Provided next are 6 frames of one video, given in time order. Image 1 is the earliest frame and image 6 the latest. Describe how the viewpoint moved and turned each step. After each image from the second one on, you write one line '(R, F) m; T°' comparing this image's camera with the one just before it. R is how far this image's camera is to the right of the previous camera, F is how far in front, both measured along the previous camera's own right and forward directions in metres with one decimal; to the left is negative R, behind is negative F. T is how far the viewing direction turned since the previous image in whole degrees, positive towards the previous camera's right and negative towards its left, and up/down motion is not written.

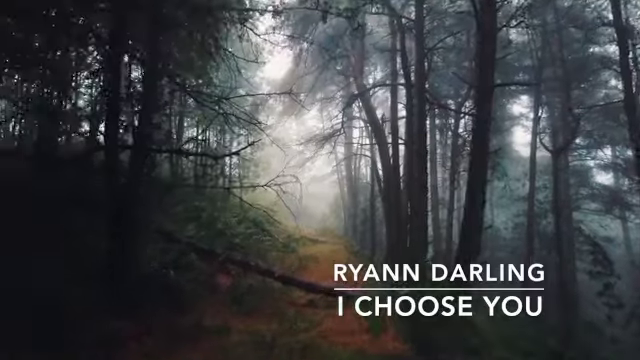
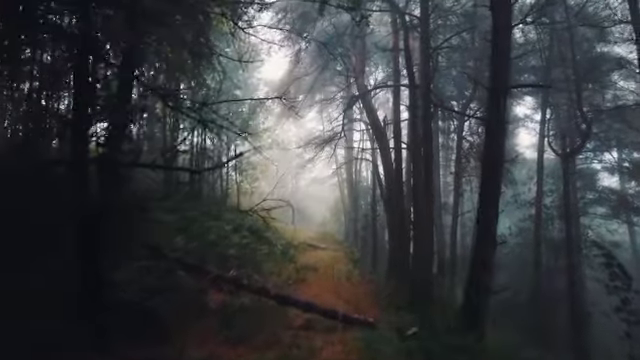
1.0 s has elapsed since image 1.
(0.0, +0.5) m; 0°
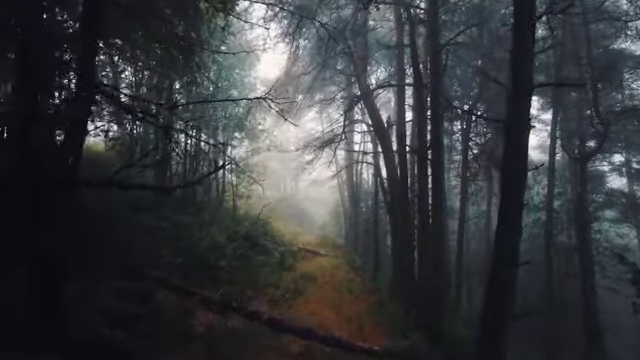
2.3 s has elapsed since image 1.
(0.0, +0.7) m; 0°
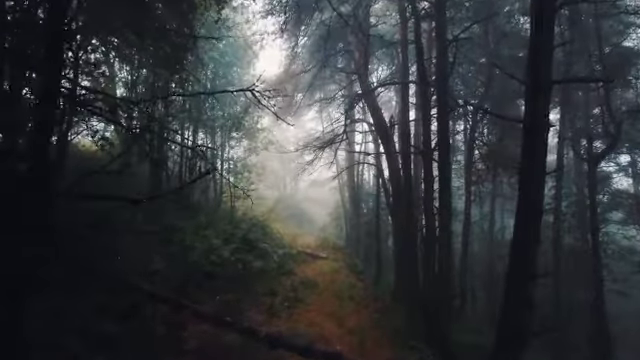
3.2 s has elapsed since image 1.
(0.0, +0.4) m; 0°
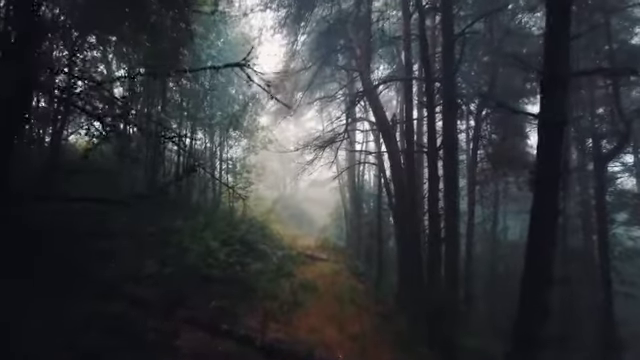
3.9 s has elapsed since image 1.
(0.0, +0.3) m; 0°
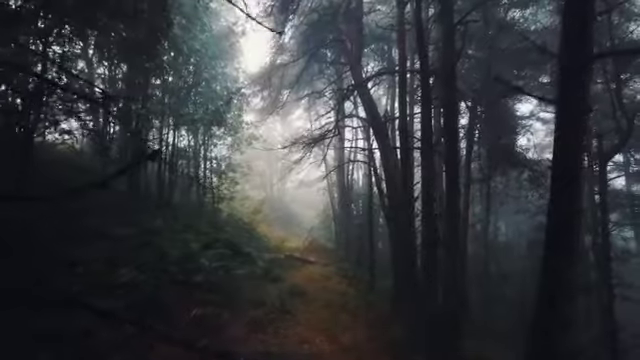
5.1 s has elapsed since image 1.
(0.0, +0.5) m; +1°
